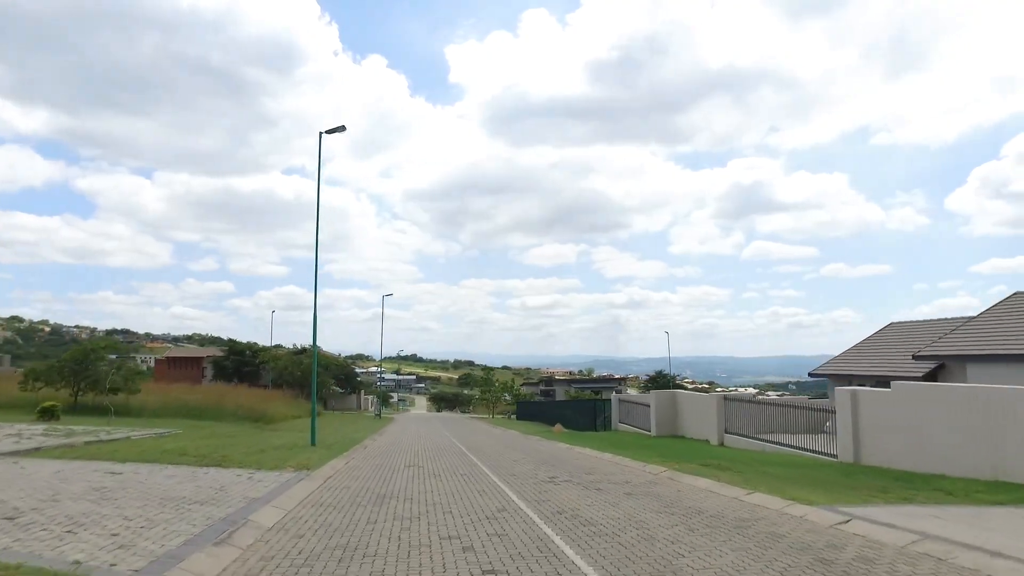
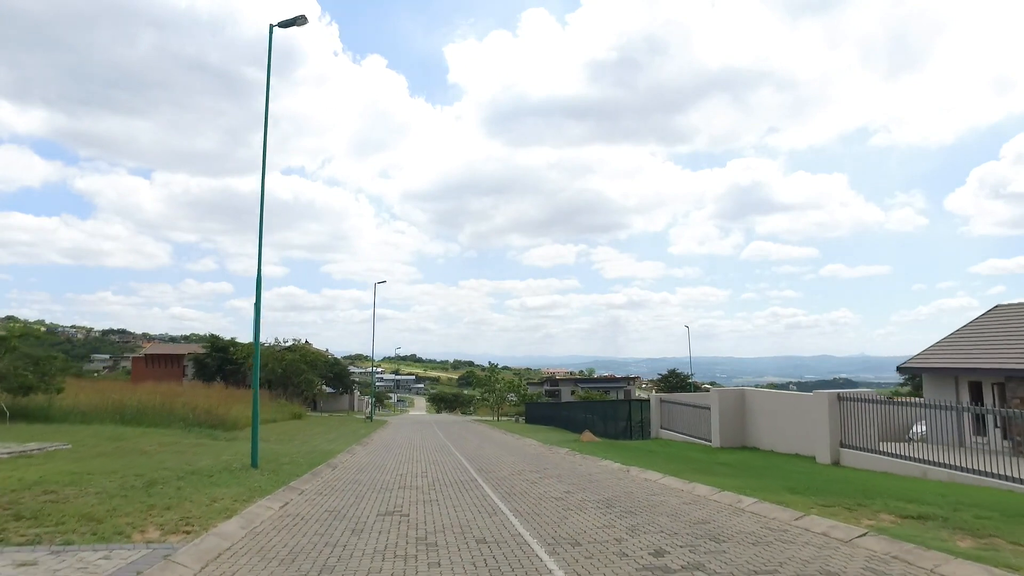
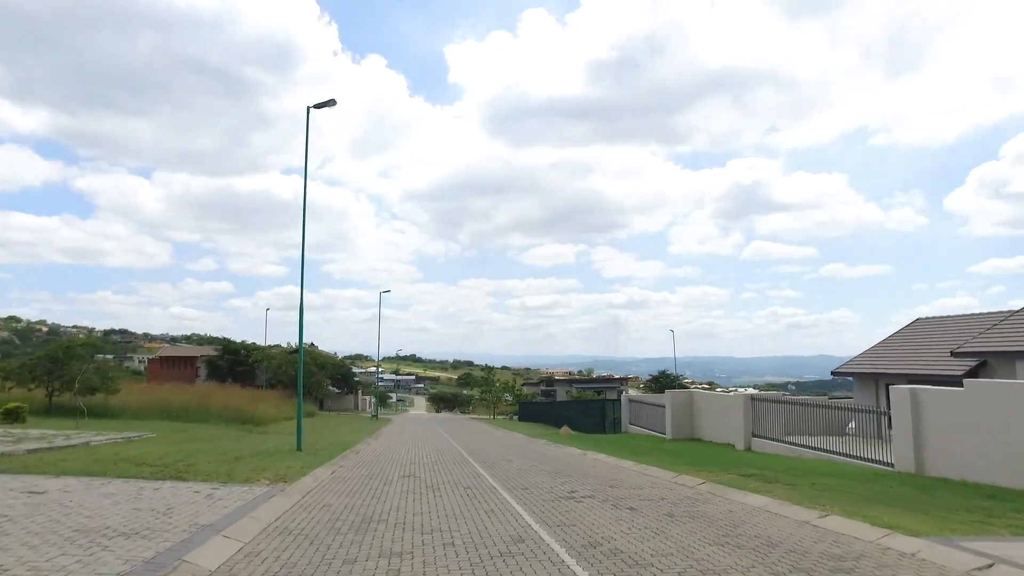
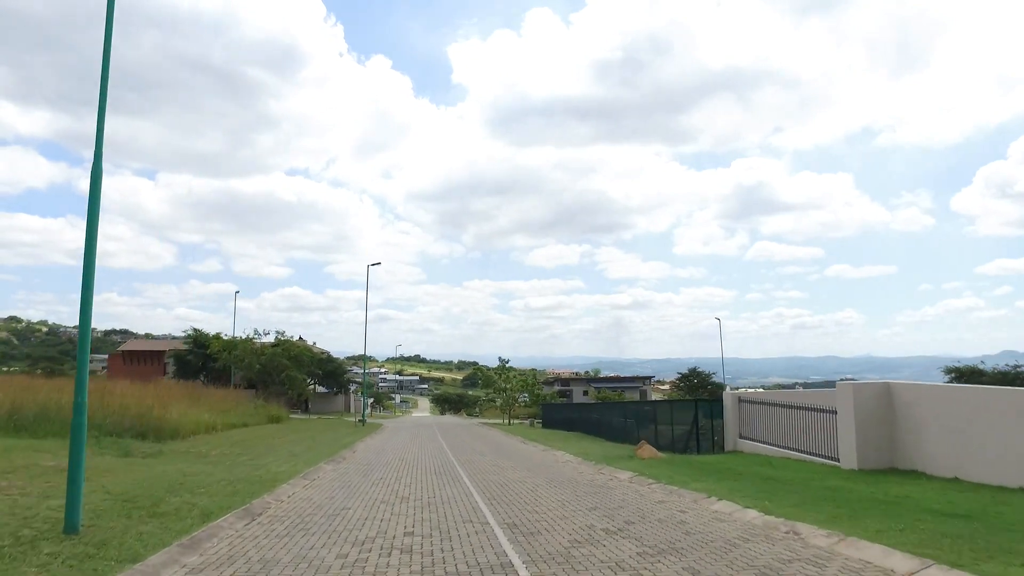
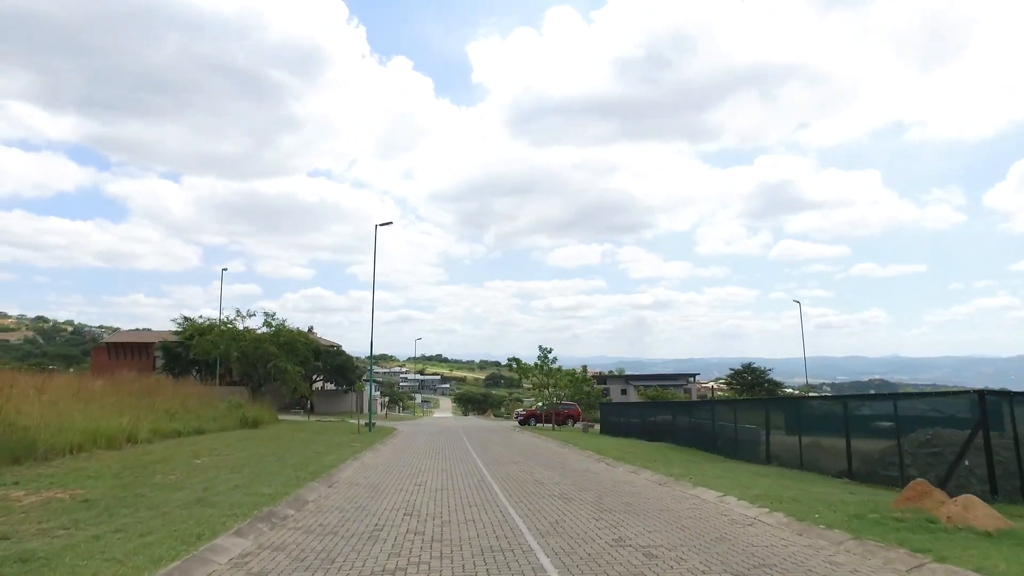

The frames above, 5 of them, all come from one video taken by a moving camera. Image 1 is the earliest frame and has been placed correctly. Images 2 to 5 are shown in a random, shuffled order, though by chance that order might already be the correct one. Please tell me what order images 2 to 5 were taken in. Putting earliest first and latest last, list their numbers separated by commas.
3, 2, 4, 5
